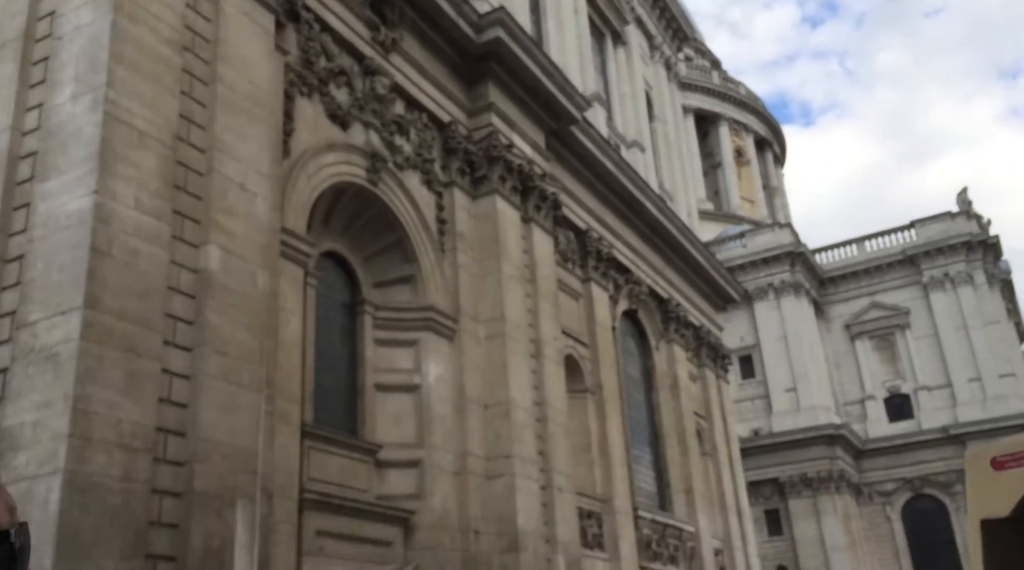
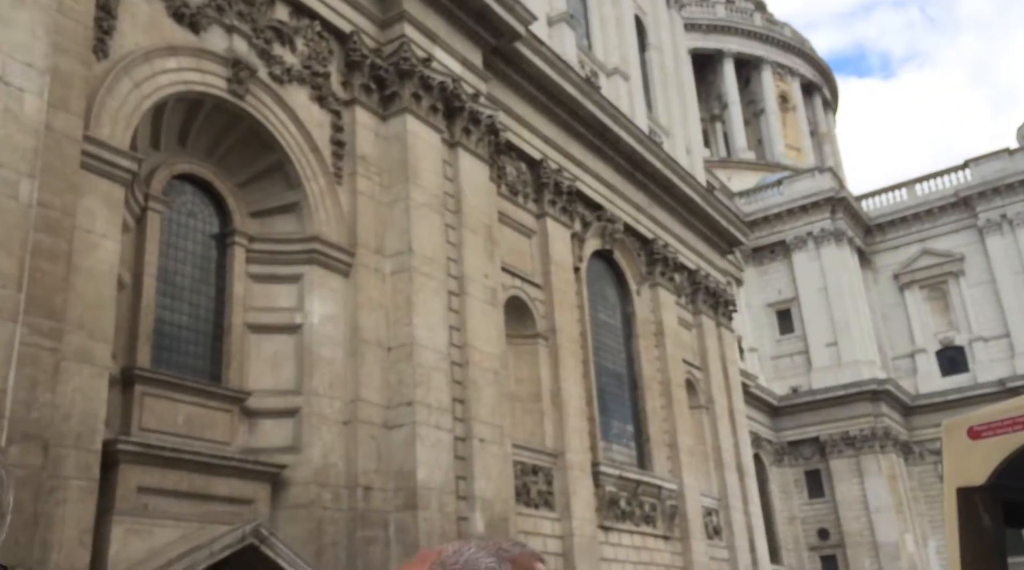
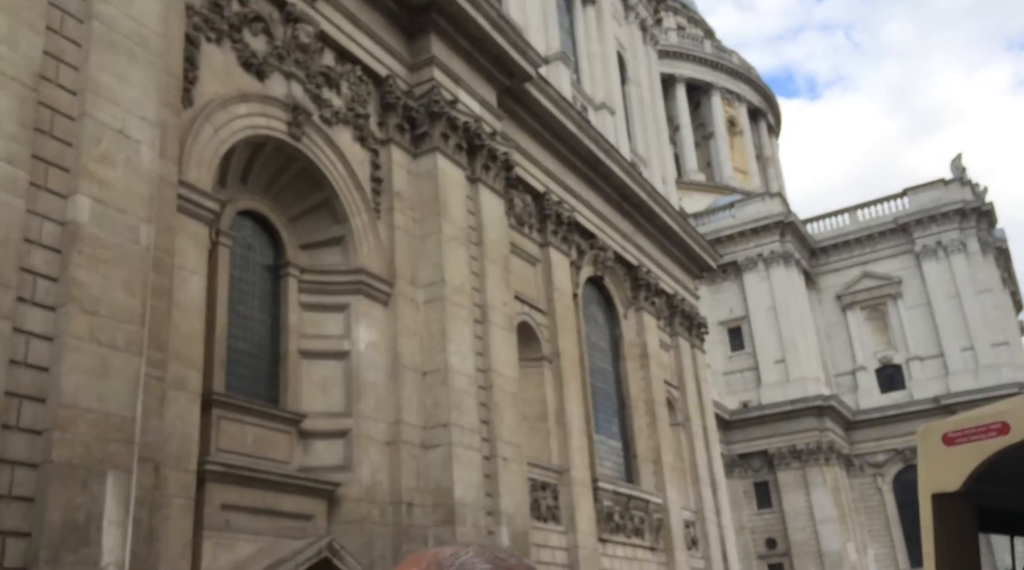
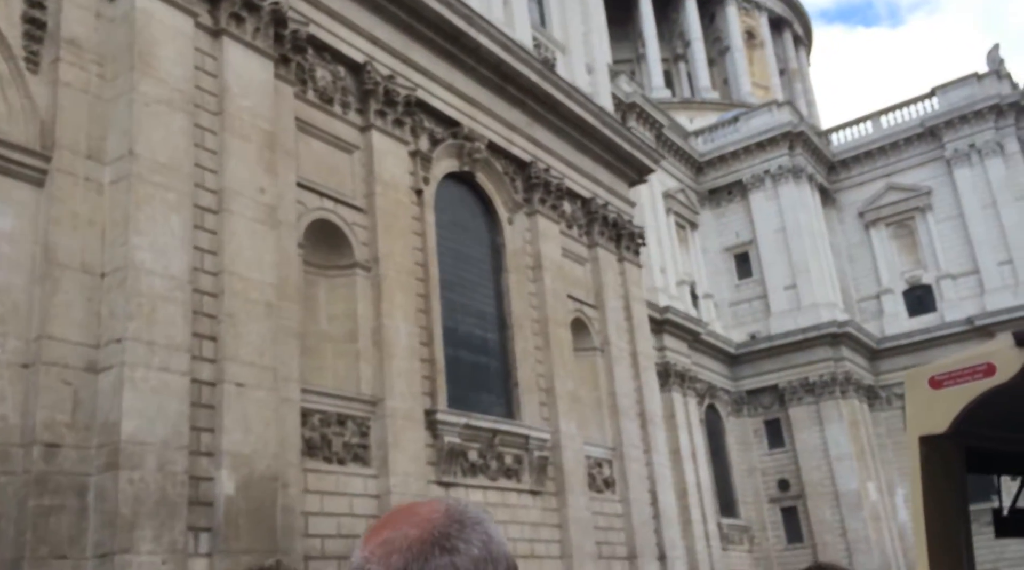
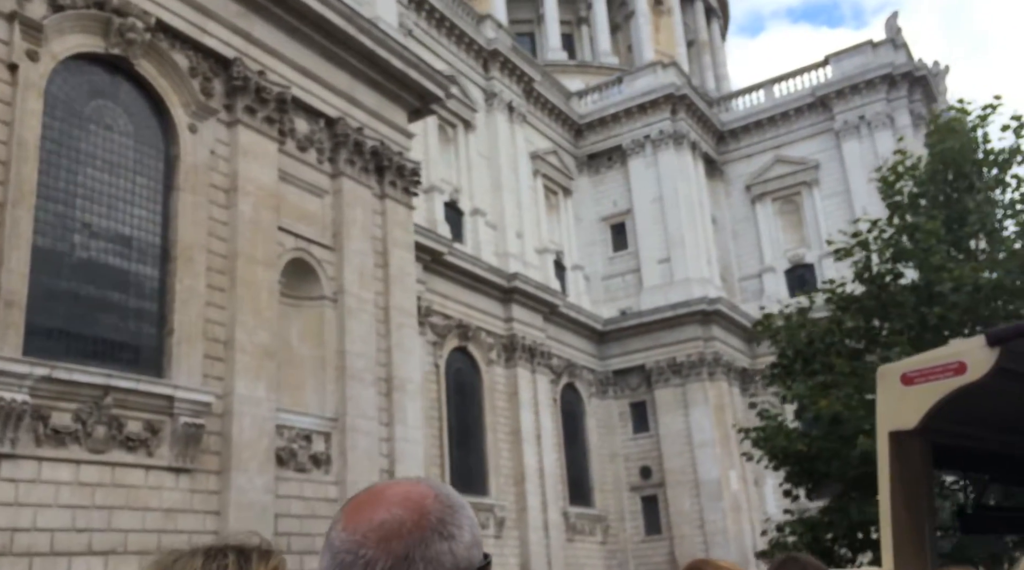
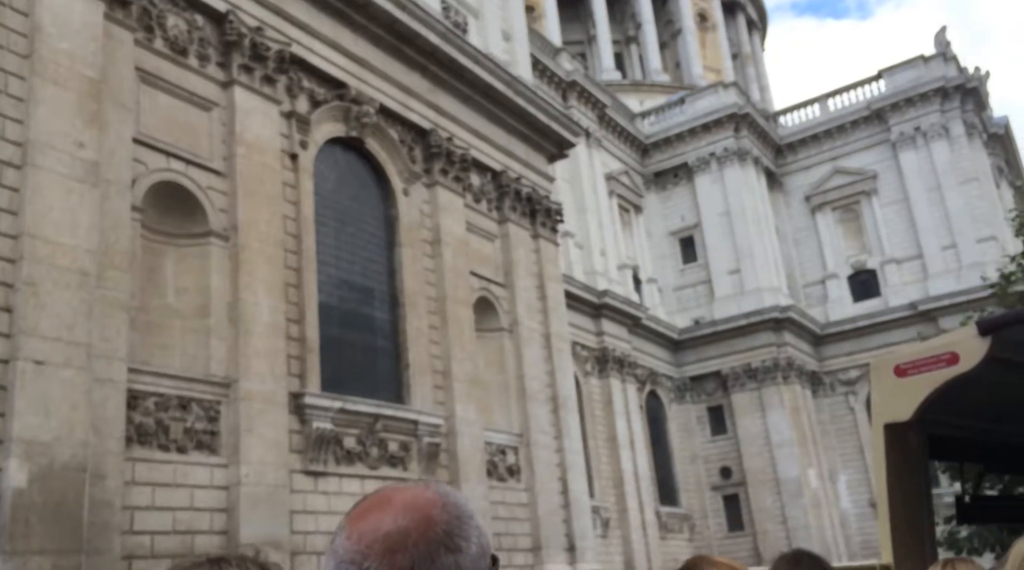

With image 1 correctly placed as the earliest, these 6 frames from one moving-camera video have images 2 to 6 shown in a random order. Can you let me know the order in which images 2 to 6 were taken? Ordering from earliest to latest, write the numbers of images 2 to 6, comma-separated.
3, 2, 4, 6, 5
